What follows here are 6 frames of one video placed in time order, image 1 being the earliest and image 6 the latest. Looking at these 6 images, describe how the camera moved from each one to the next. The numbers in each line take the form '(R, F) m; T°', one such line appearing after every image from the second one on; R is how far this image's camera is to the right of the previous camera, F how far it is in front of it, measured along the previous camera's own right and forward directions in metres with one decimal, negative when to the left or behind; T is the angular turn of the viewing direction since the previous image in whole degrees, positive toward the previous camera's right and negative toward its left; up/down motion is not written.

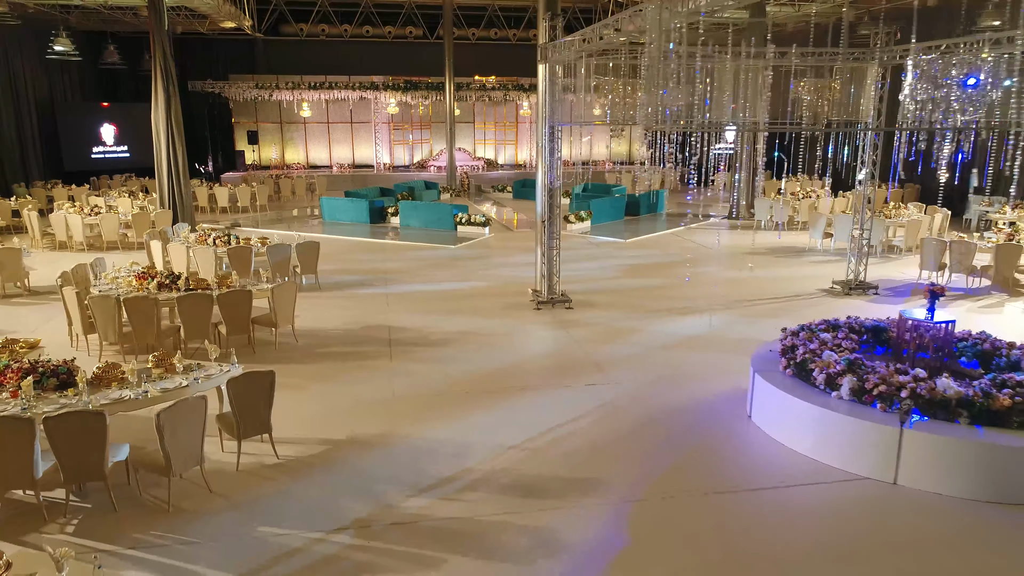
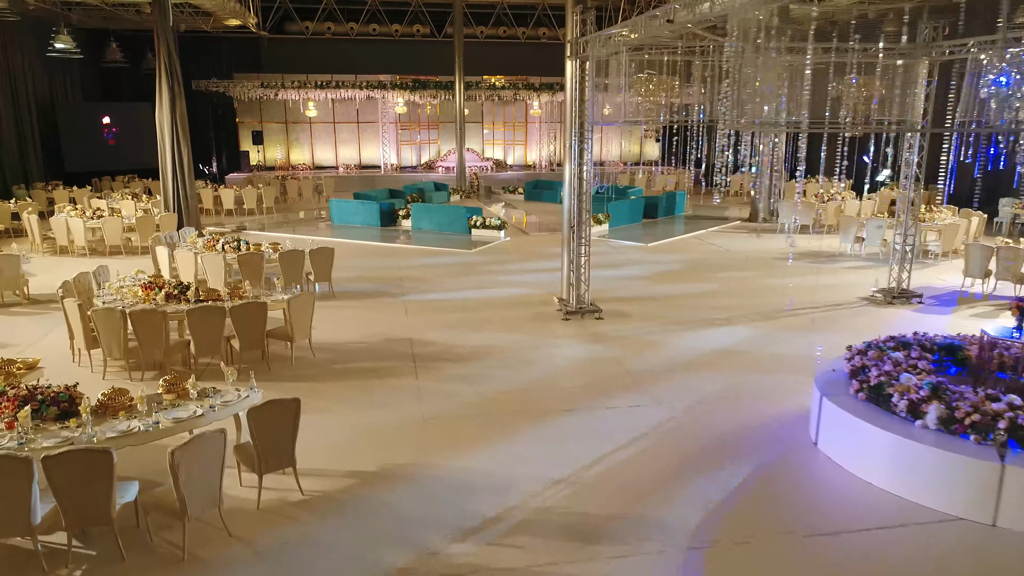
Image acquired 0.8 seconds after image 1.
(-0.4, +0.6) m; 0°
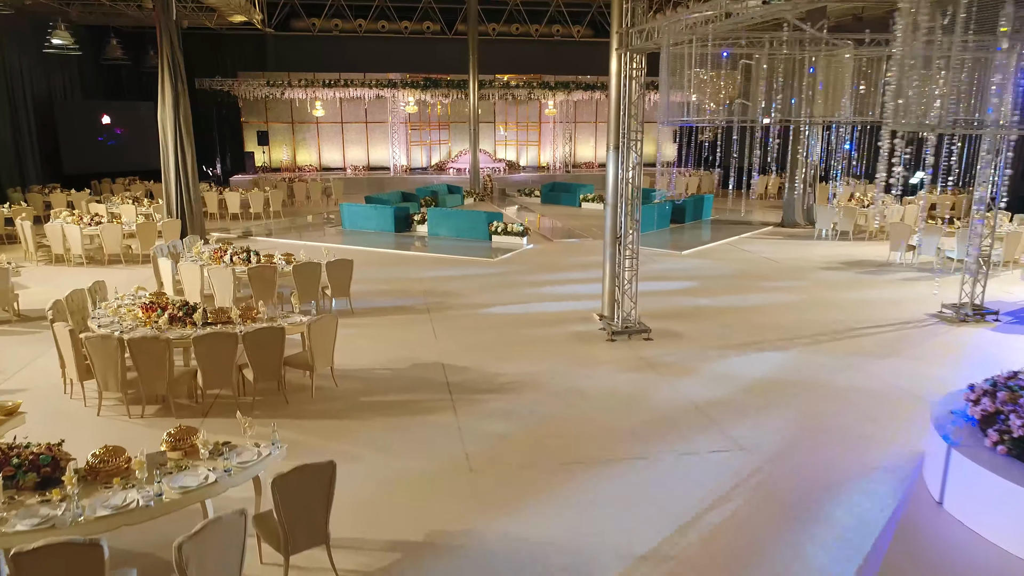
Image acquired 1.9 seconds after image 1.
(-0.5, +0.9) m; 0°
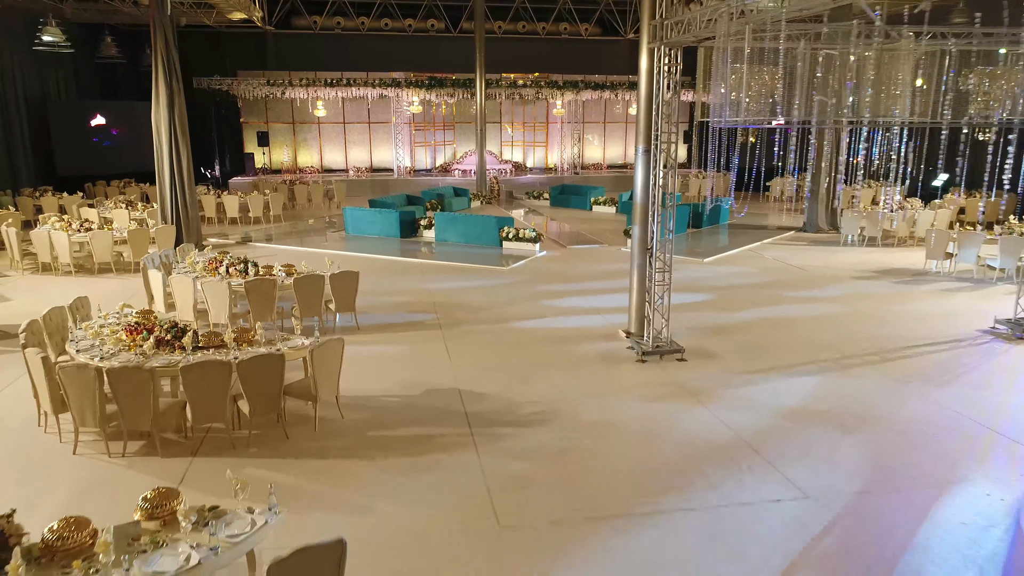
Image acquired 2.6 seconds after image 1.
(-0.3, +0.7) m; 0°
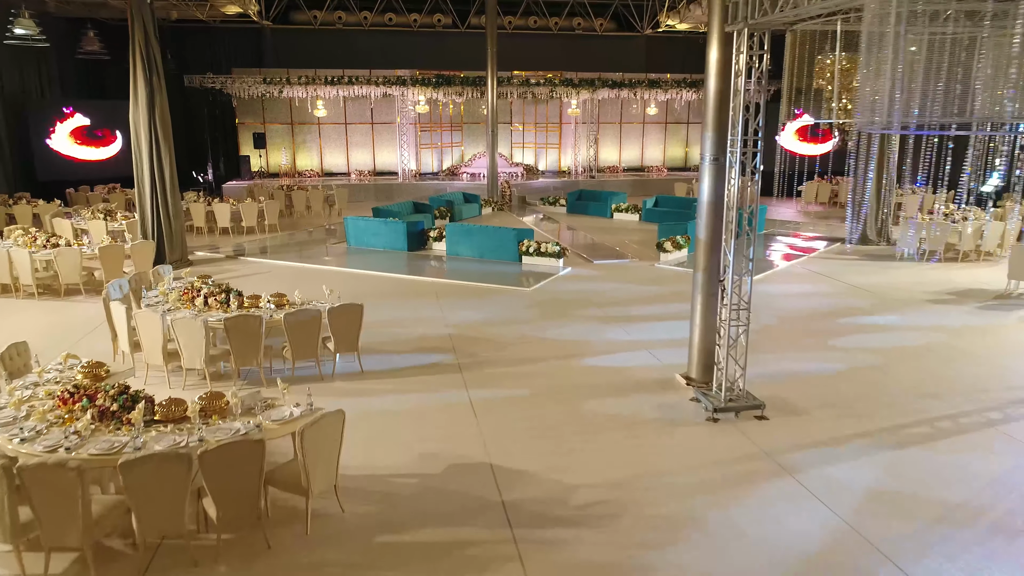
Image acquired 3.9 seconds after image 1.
(-0.4, +1.5) m; 0°
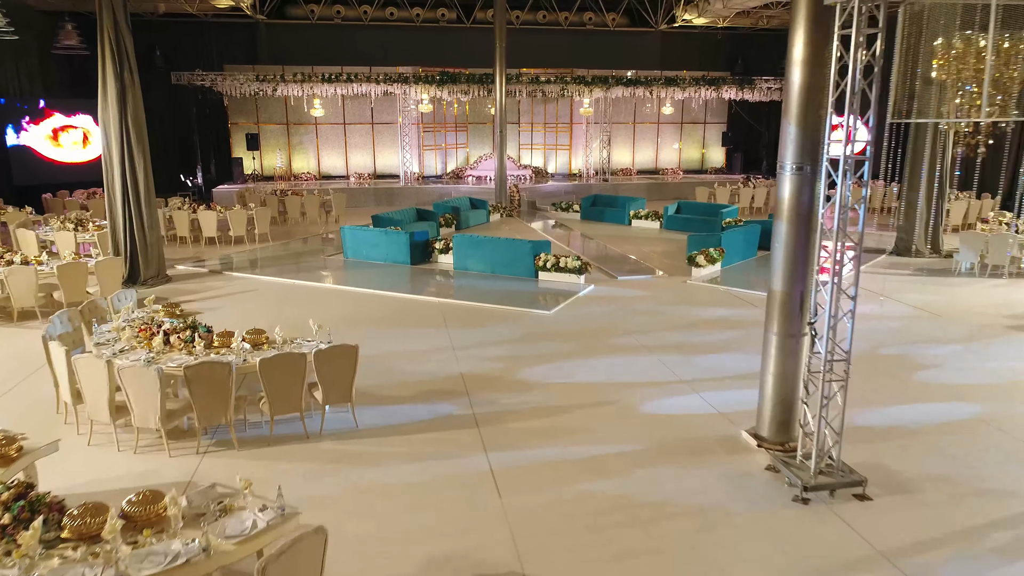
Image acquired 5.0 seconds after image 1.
(-0.3, +1.4) m; 0°
